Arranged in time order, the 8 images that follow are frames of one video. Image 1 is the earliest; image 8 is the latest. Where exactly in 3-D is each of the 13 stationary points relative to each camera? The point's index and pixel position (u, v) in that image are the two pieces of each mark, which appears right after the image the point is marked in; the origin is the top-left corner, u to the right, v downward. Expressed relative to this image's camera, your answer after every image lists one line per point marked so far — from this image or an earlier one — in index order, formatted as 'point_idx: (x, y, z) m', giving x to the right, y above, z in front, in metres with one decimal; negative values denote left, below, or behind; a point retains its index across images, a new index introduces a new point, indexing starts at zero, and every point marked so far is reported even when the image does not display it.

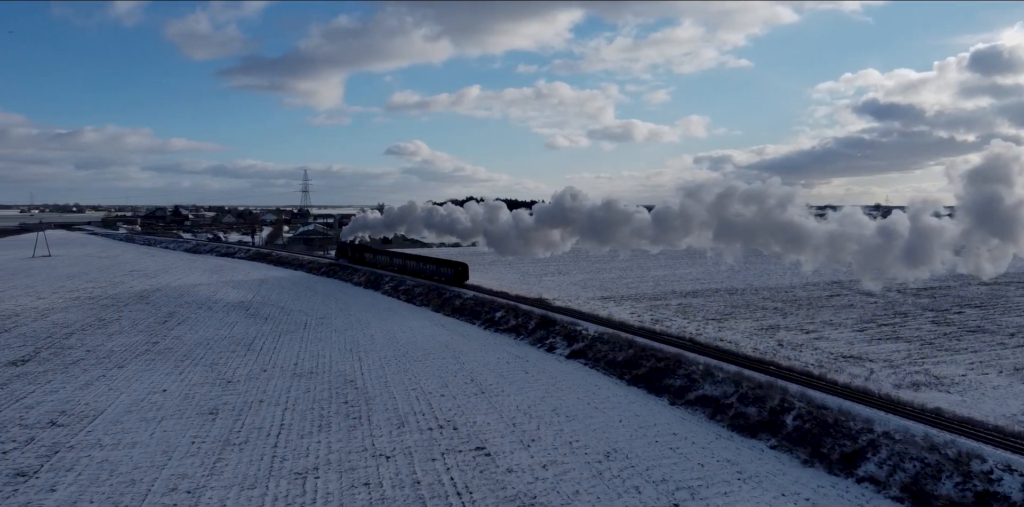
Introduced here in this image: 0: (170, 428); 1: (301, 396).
0: (-6.8, -3.5, +16.0) m
1: (-4.8, -3.3, +18.5) m
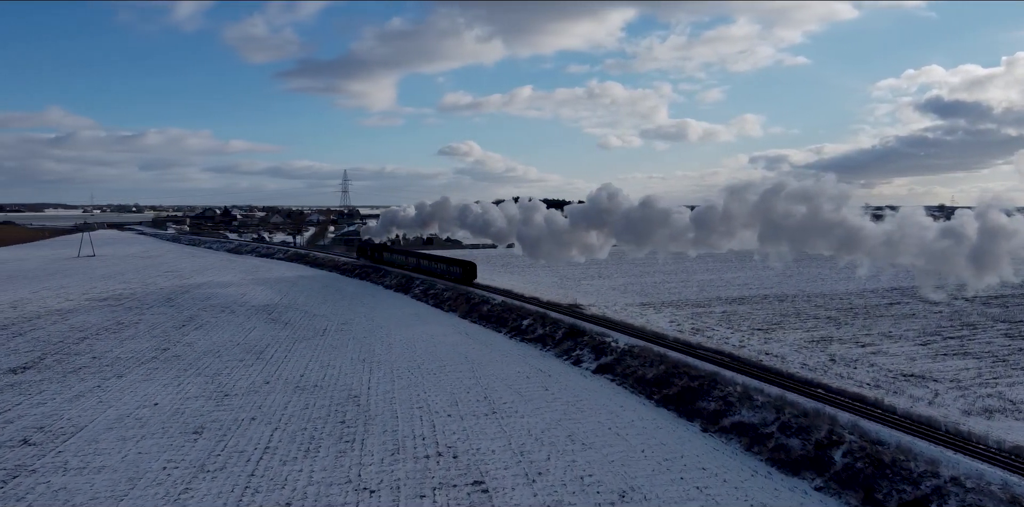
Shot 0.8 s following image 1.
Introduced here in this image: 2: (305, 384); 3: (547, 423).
0: (-6.6, -3.6, +14.7) m
1: (-4.5, -3.4, +17.0) m
2: (-5.1, -3.2, +19.9) m
3: (+0.7, -3.4, +16.2) m
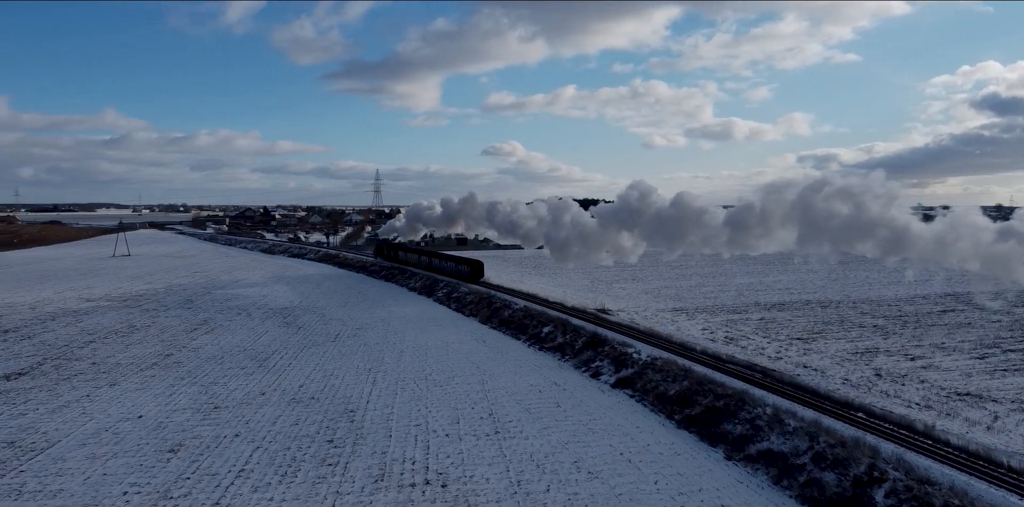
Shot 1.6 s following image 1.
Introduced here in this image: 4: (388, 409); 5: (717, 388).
0: (-6.7, -3.6, +13.5) m
1: (-4.4, -3.5, +15.8) m
2: (-4.8, -3.3, +18.7) m
3: (+0.7, -3.5, +14.6) m
4: (-2.7, -3.4, +17.5) m
5: (+4.2, -2.8, +16.7) m
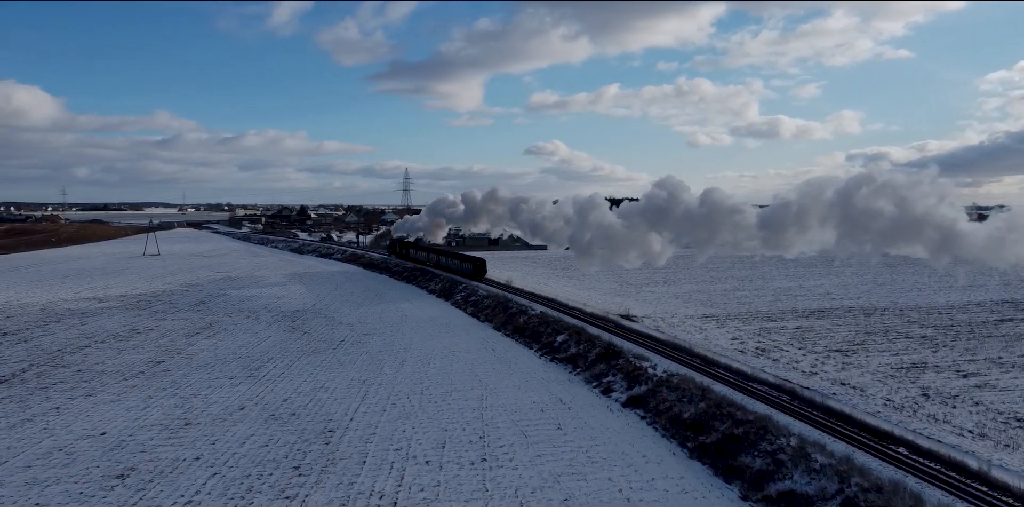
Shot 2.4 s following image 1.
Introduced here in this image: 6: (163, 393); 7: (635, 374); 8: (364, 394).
0: (-7.0, -3.7, +12.1) m
1: (-4.6, -3.5, +14.3) m
2: (-4.8, -3.4, +17.2) m
3: (+0.5, -3.6, +12.8) m
4: (-2.8, -3.4, +15.9) m
5: (+4.1, -2.9, +14.7) m
6: (-8.2, -3.3, +19.0) m
7: (+2.8, -2.7, +18.5) m
8: (-3.4, -3.3, +18.7) m
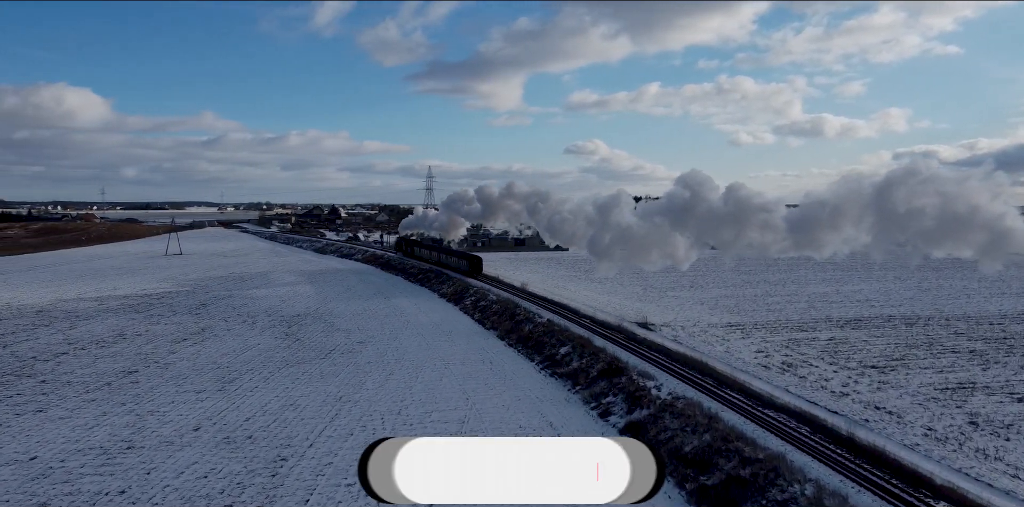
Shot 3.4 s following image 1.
0: (-7.5, -3.8, +10.5) m
1: (-5.1, -3.6, +12.5) m
2: (-5.2, -3.5, +15.4) m
3: (-0.1, -3.7, +10.8) m
4: (-3.2, -3.5, +14.0) m
5: (+3.6, -3.0, +12.5) m
6: (-8.5, -3.4, +17.4) m
7: (+2.5, -2.9, +16.4) m
8: (-3.7, -3.4, +16.9) m
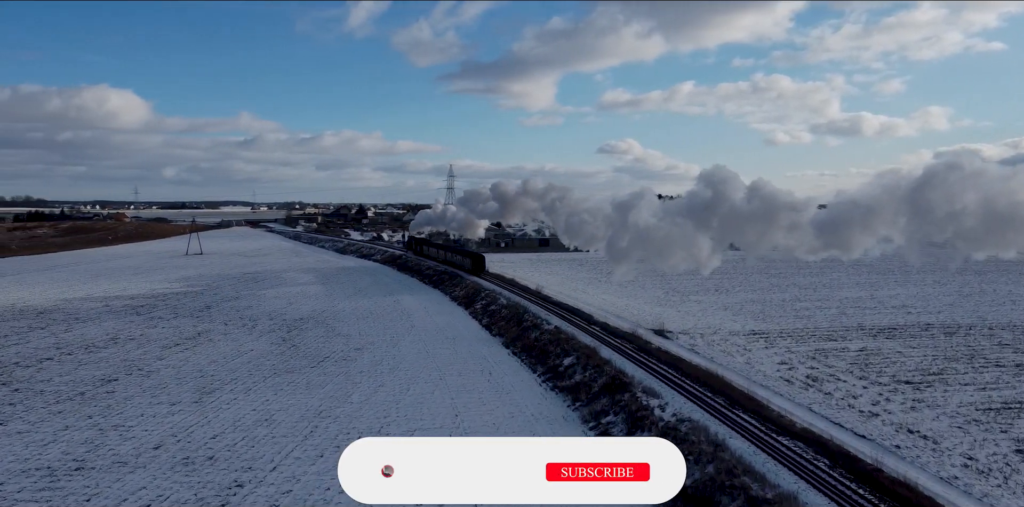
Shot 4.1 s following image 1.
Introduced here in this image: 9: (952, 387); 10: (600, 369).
0: (-8.0, -3.8, +9.3) m
1: (-5.4, -3.7, +11.2) m
2: (-5.4, -3.5, +14.1) m
3: (-0.5, -3.8, +9.4) m
4: (-3.5, -3.6, +12.6) m
5: (+3.3, -3.1, +10.9) m
6: (-8.6, -3.4, +16.3) m
7: (+2.3, -2.9, +14.8) m
8: (-3.9, -3.4, +15.6) m
9: (+10.2, -3.1, +18.9) m
10: (+2.0, -2.6, +18.4) m
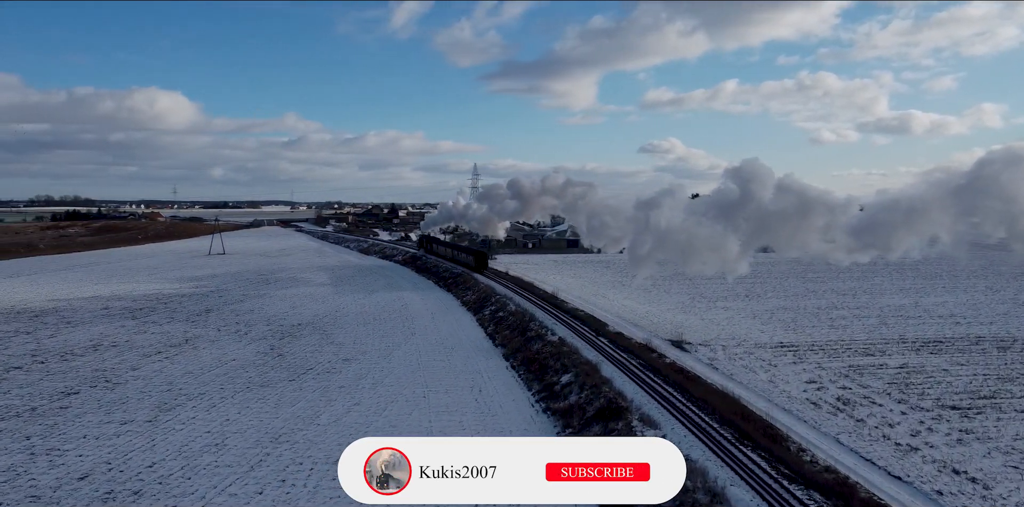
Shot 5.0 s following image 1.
0: (-8.7, -3.9, +7.7) m
1: (-6.1, -3.8, +9.5) m
2: (-5.9, -3.6, +12.4) m
3: (-1.2, -3.9, +7.4) m
4: (-4.0, -3.7, +10.8) m
5: (+2.6, -3.2, +8.7) m
6: (-9.0, -3.5, +14.7) m
7: (+1.9, -3.1, +12.7) m
8: (-4.3, -3.5, +13.8) m
9: (+10.0, -3.2, +16.4) m
10: (+1.7, -2.7, +16.4) m
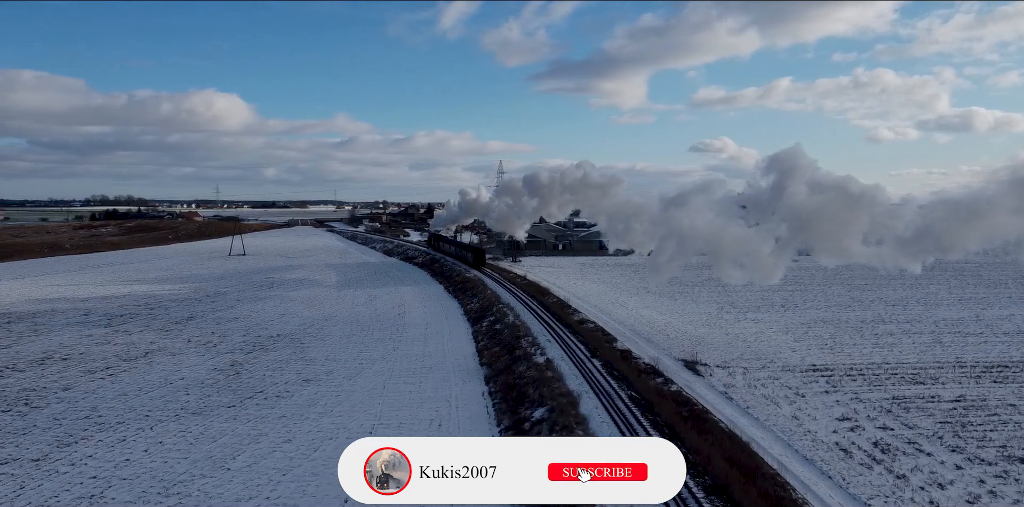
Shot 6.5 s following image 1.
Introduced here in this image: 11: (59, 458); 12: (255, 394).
0: (-10.0, -4.0, +5.3) m
1: (-7.2, -3.9, +6.9) m
2: (-6.9, -3.7, +9.8) m
3: (-2.5, -4.0, +4.5) m
4: (-5.1, -3.8, +8.1) m
5: (+1.4, -3.4, +5.6) m
6: (-9.8, -3.6, +12.3) m
7: (+0.9, -3.2, +9.6) m
8: (-5.2, -3.7, +11.1) m
9: (+9.2, -3.5, +12.8) m
10: (+1.0, -2.9, +13.3) m
11: (-7.7, -3.5, +13.9) m
12: (-5.8, -3.2, +18.7) m
